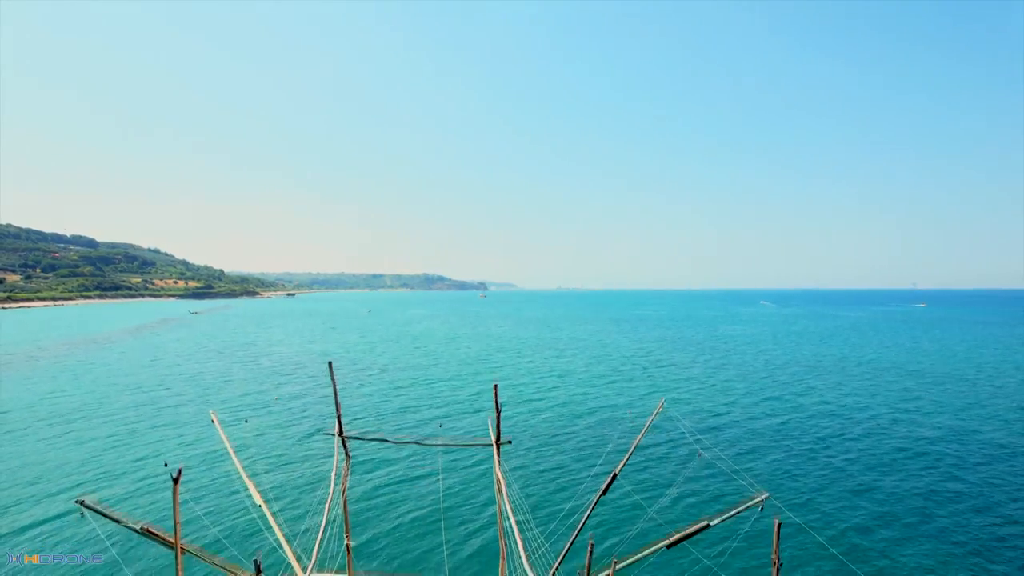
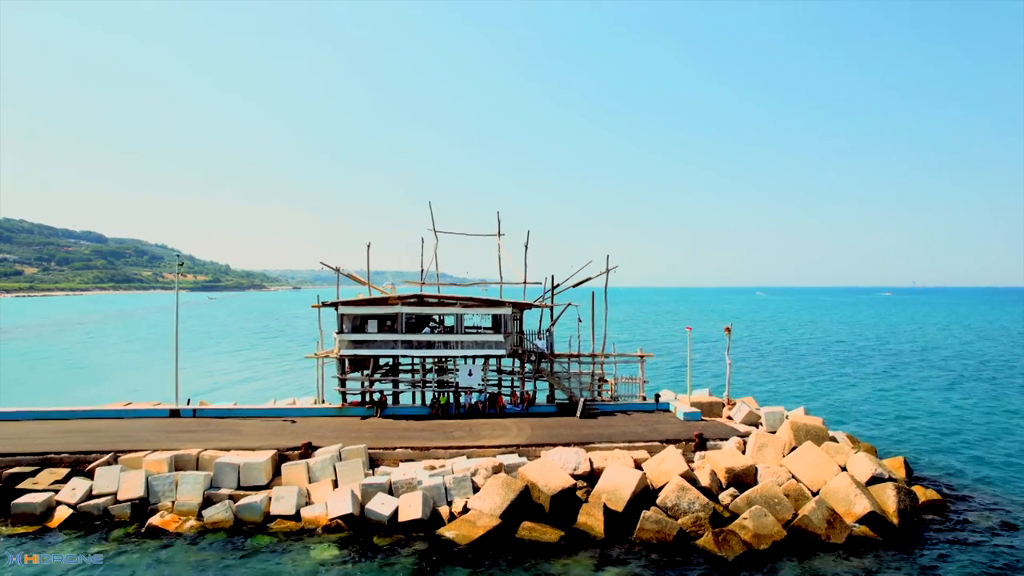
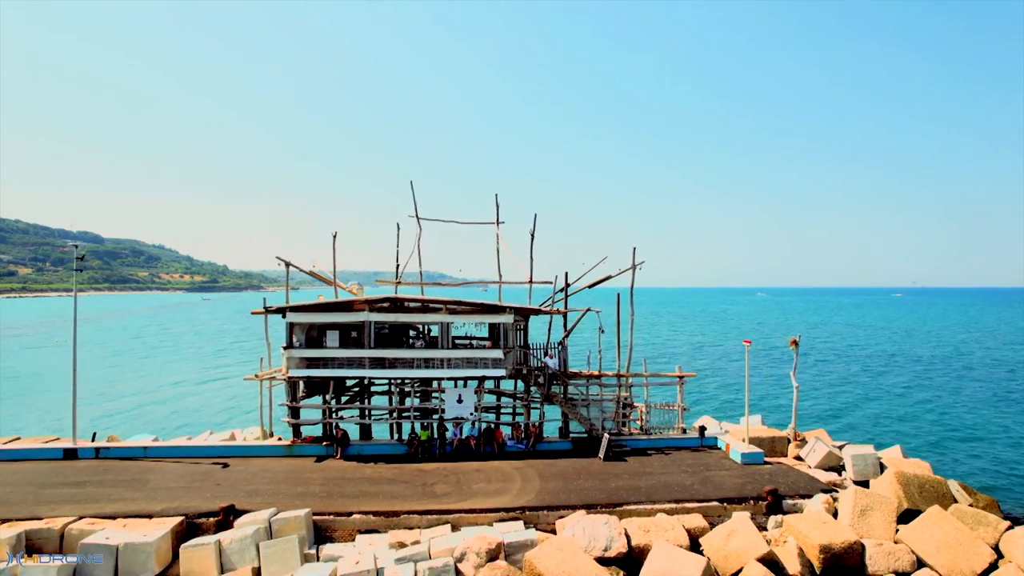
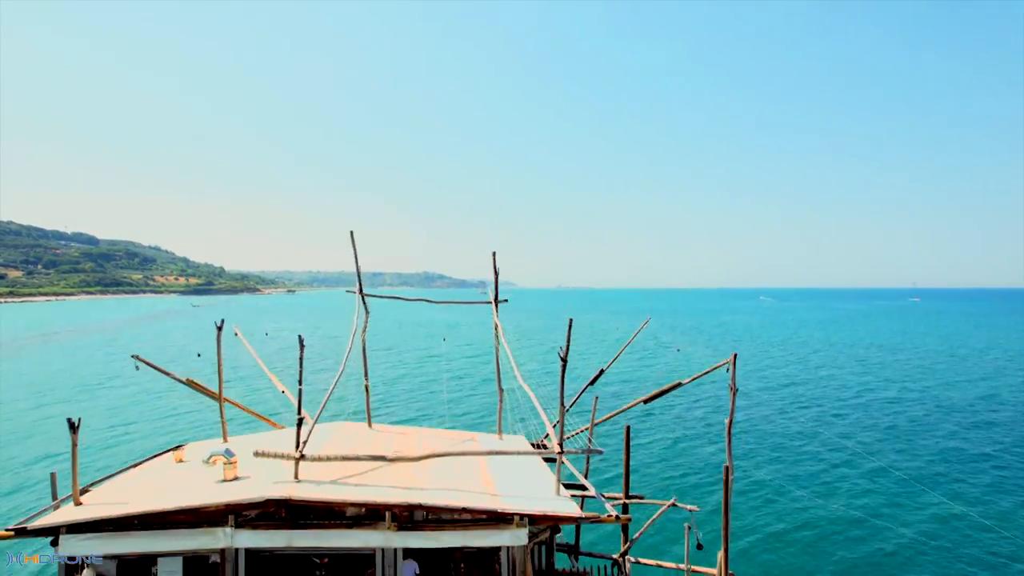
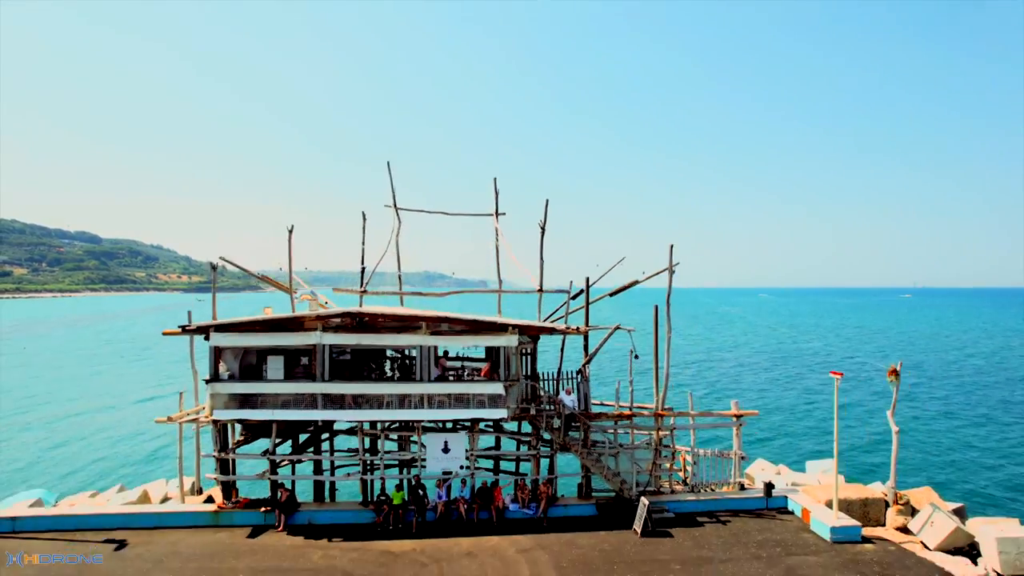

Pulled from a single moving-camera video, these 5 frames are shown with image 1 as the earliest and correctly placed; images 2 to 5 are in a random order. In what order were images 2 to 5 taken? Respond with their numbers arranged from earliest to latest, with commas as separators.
4, 5, 3, 2
